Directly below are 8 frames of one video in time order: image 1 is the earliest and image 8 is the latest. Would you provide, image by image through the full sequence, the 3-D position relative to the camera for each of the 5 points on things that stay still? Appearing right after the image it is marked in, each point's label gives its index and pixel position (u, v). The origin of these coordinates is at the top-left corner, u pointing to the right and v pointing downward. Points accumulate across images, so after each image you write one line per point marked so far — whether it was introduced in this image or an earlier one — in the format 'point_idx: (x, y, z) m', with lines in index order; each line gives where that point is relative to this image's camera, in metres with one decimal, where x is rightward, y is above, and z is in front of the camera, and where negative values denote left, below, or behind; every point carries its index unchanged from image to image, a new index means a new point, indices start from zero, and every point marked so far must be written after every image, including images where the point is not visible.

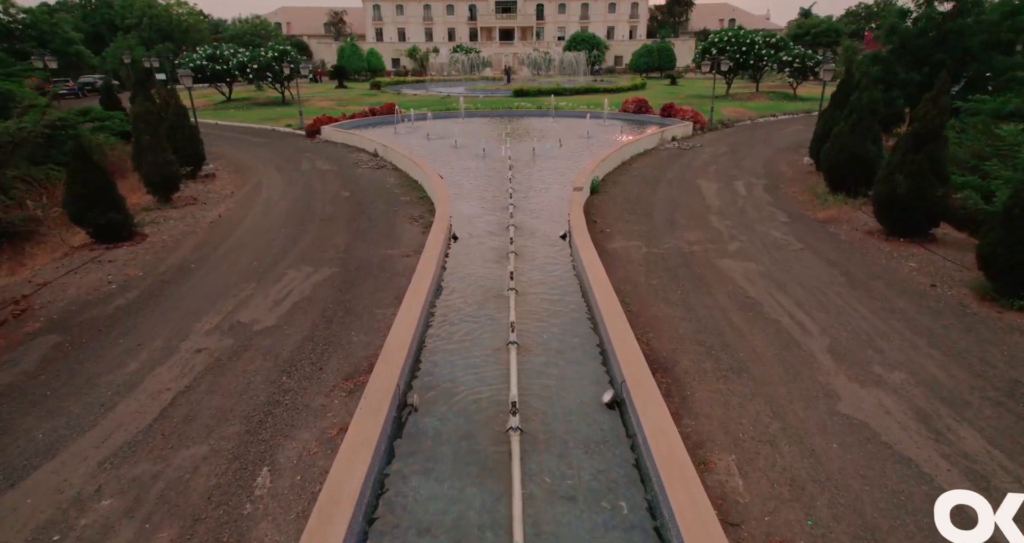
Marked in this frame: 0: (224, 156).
0: (-8.8, +3.5, +16.9) m
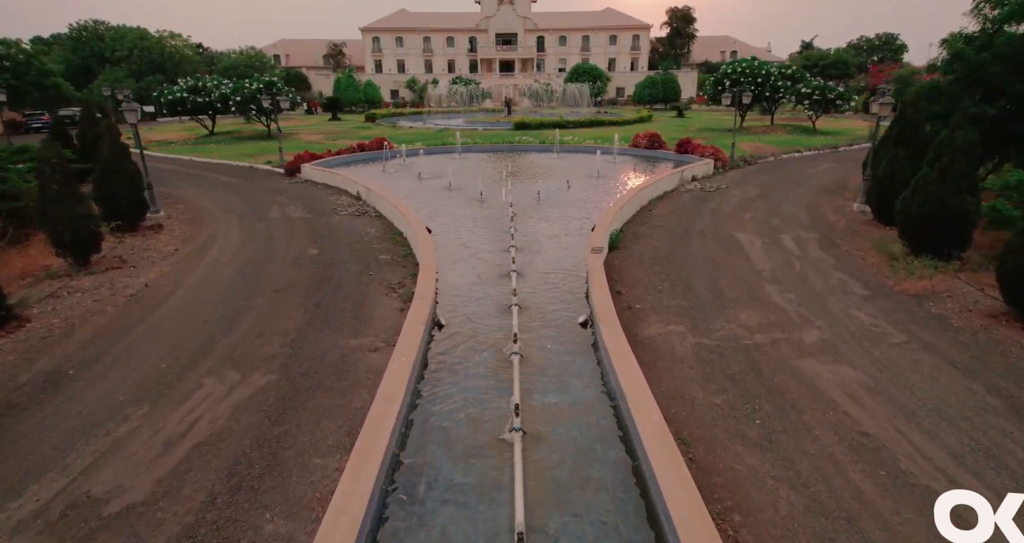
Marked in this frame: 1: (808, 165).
0: (-8.8, +1.9, +14.9) m
1: (+10.6, +3.8, +19.6) m
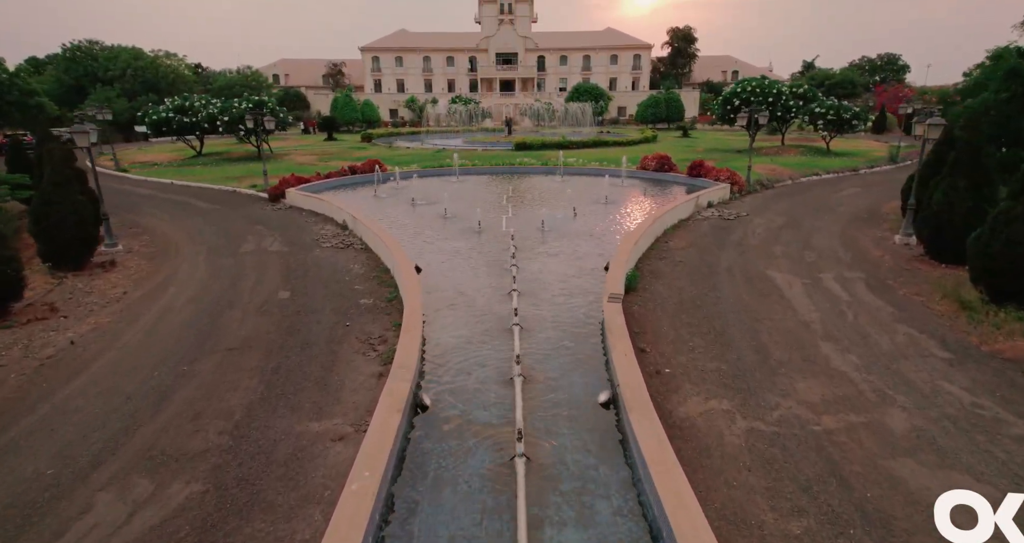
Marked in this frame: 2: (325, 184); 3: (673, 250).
0: (-8.7, +1.0, +13.5) m
1: (+10.6, +2.7, +18.3) m
2: (-6.8, +3.1, +19.7) m
3: (+3.5, +0.4, +12.1) m
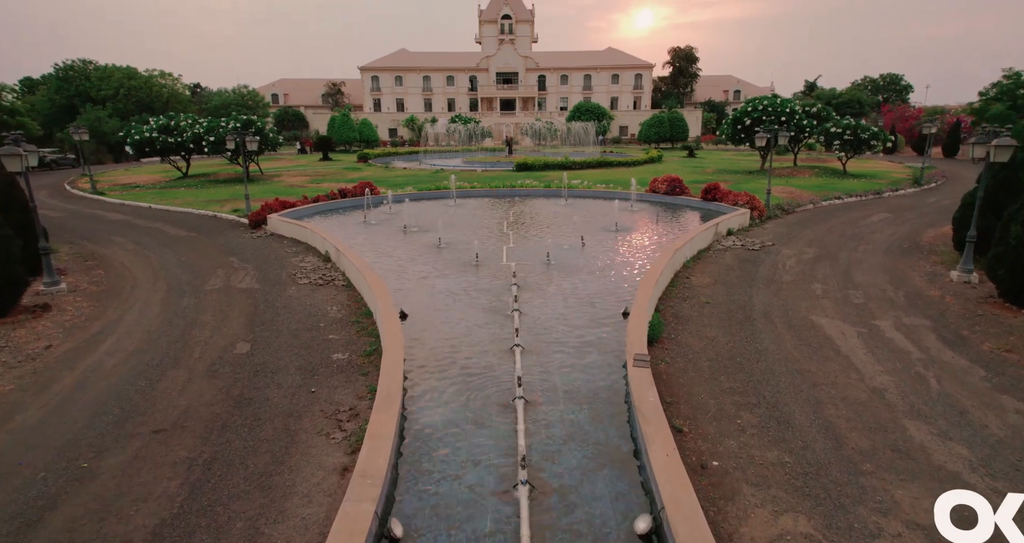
0: (-8.7, +0.2, +12.1) m
1: (+10.7, +1.7, +16.9) m
2: (-6.7, +2.1, +18.4) m
3: (+3.6, -0.3, +10.6) m
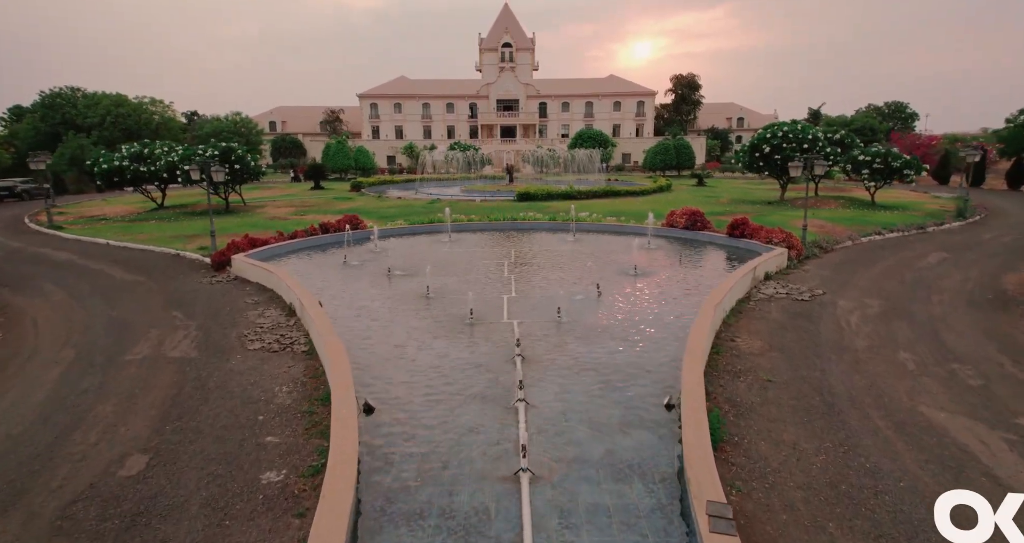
0: (-8.7, -0.9, +9.8) m
1: (+10.7, +0.4, +14.7) m
2: (-6.7, +0.7, +16.2) m
3: (+3.6, -1.3, +8.3) m
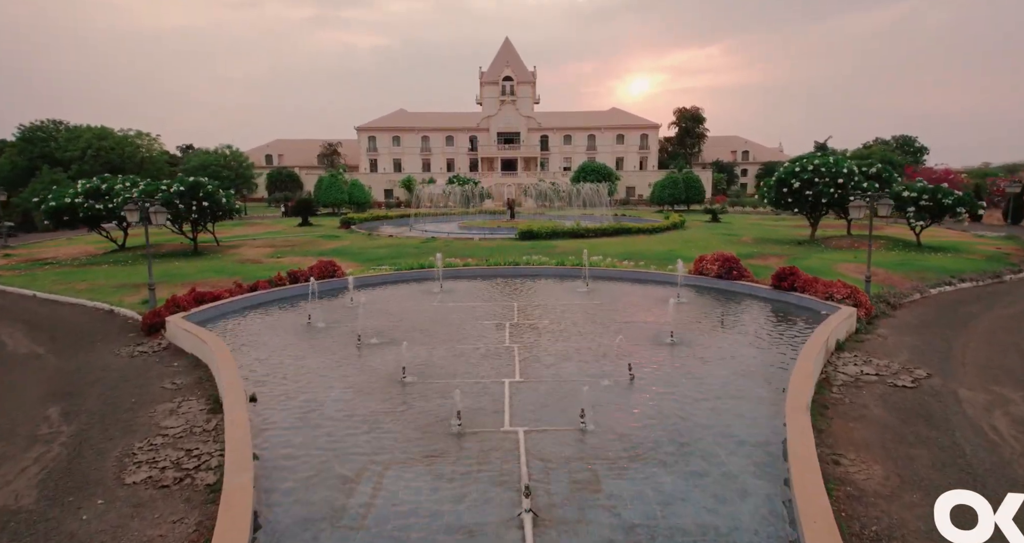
0: (-8.6, -2.0, +6.9) m
1: (+10.8, -1.0, +11.9) m
2: (-6.6, -0.7, +13.4) m
3: (+3.7, -2.3, +5.4) m
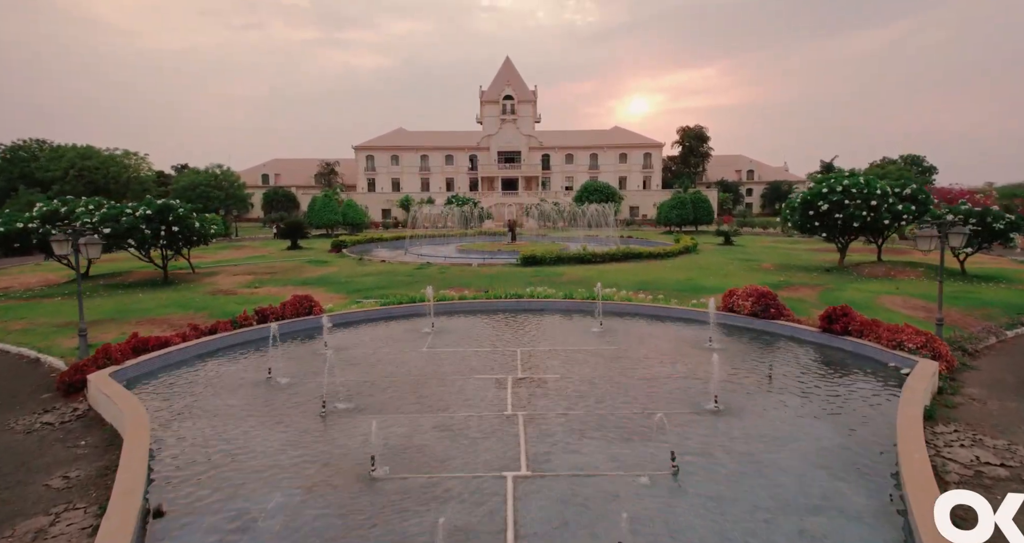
0: (-8.6, -2.6, +4.7) m
1: (+10.8, -1.8, +9.6) m
2: (-6.6, -1.6, +11.2) m
3: (+3.7, -2.9, +3.1) m
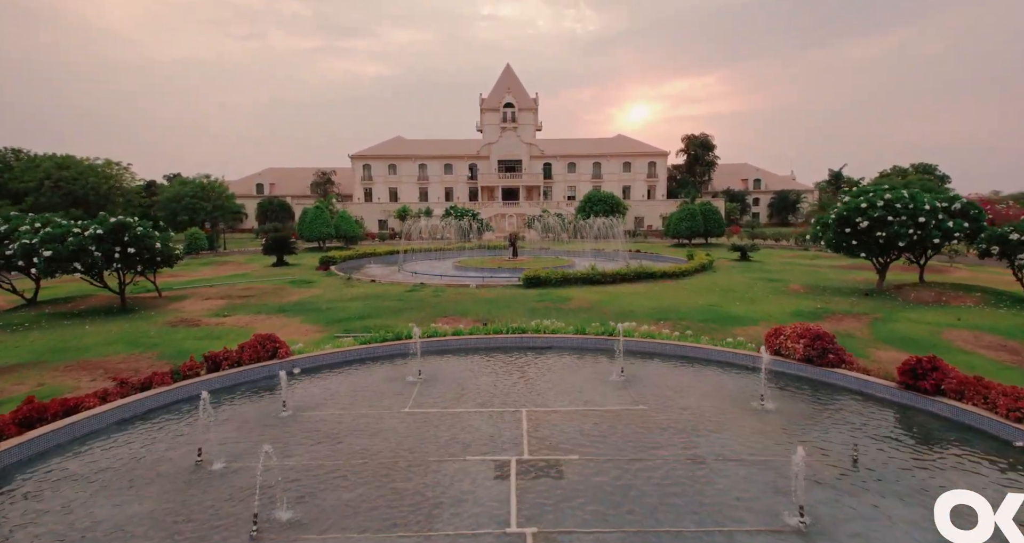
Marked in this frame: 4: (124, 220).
0: (-8.5, -3.3, +2.2) m
1: (+10.9, -2.5, +7.1) m
2: (-6.5, -2.3, +8.7) m
3: (+3.8, -3.5, +0.6) m
4: (-12.4, +1.7, +17.6) m
